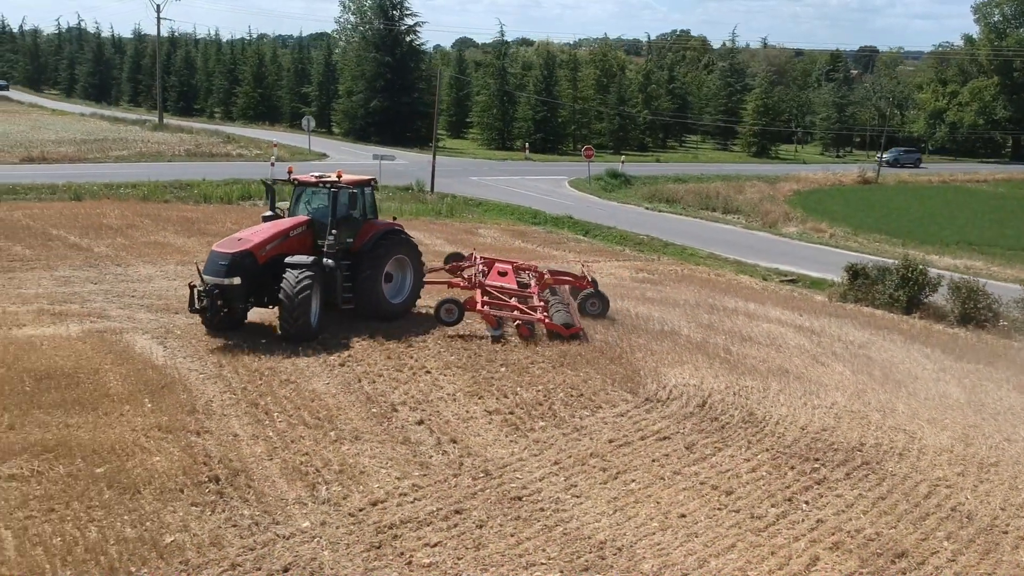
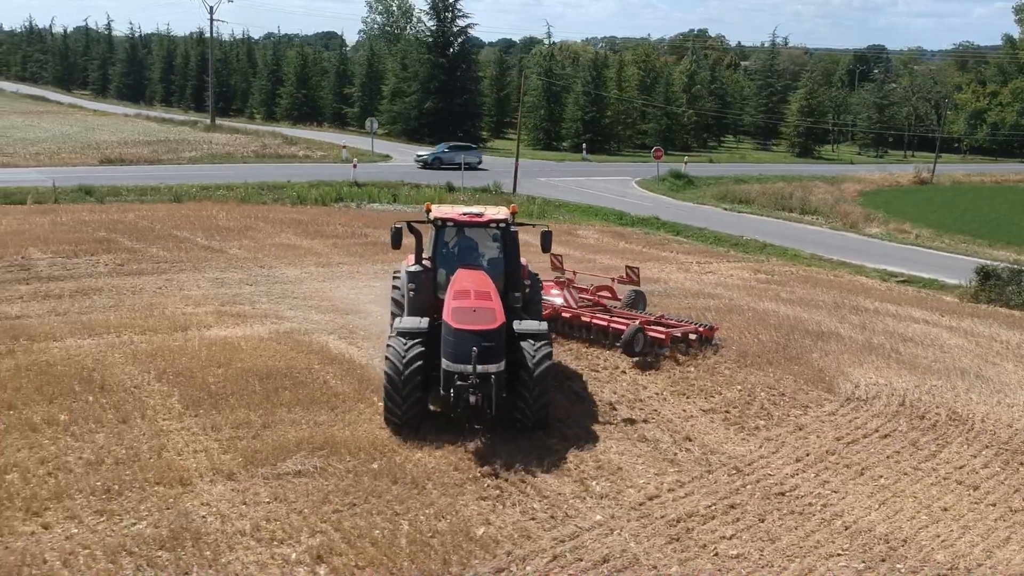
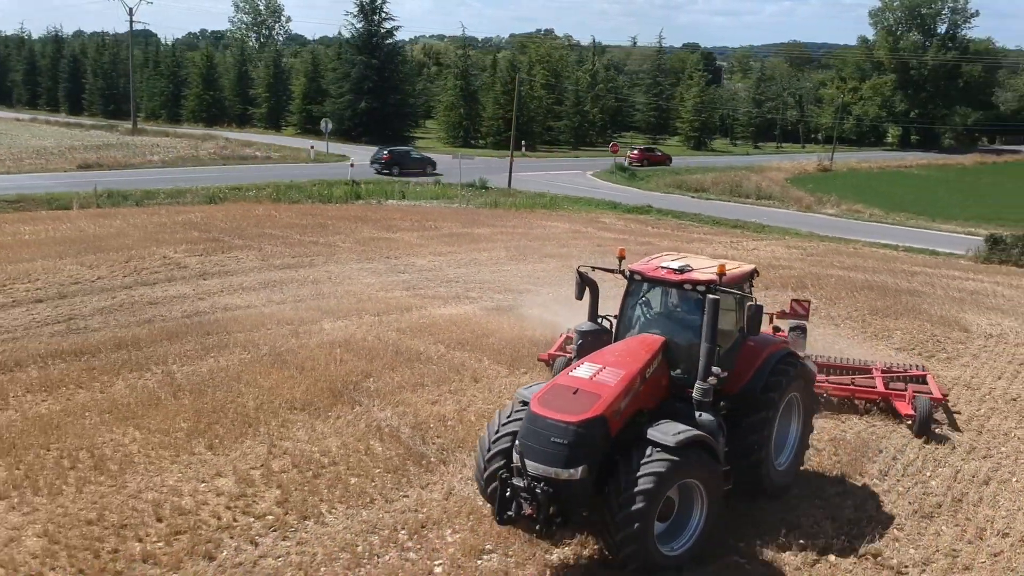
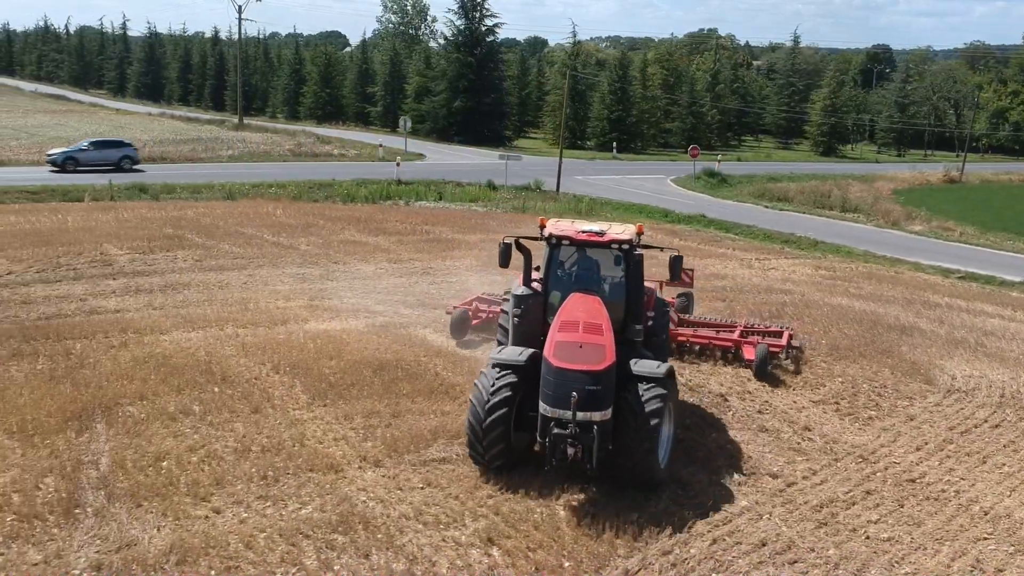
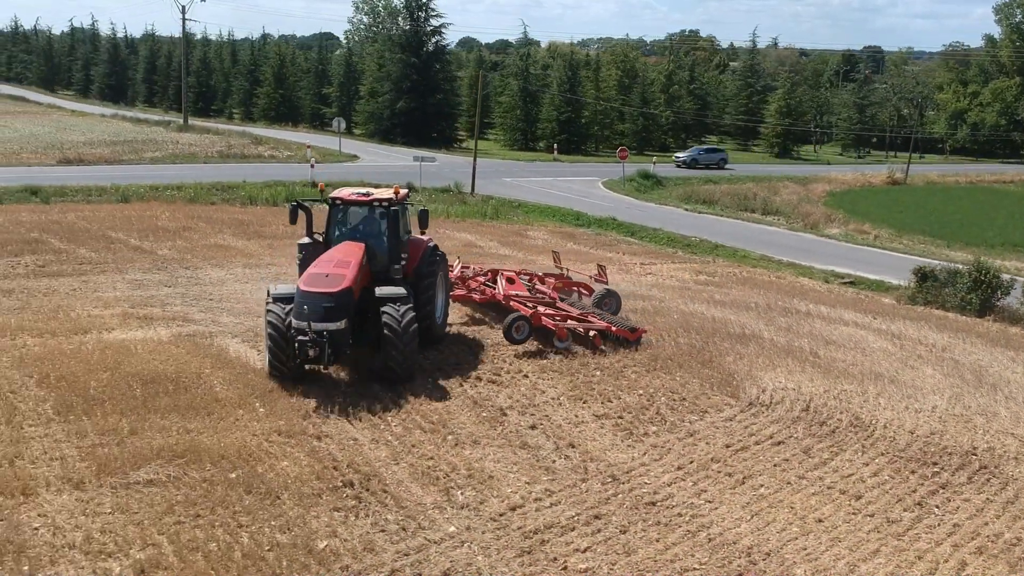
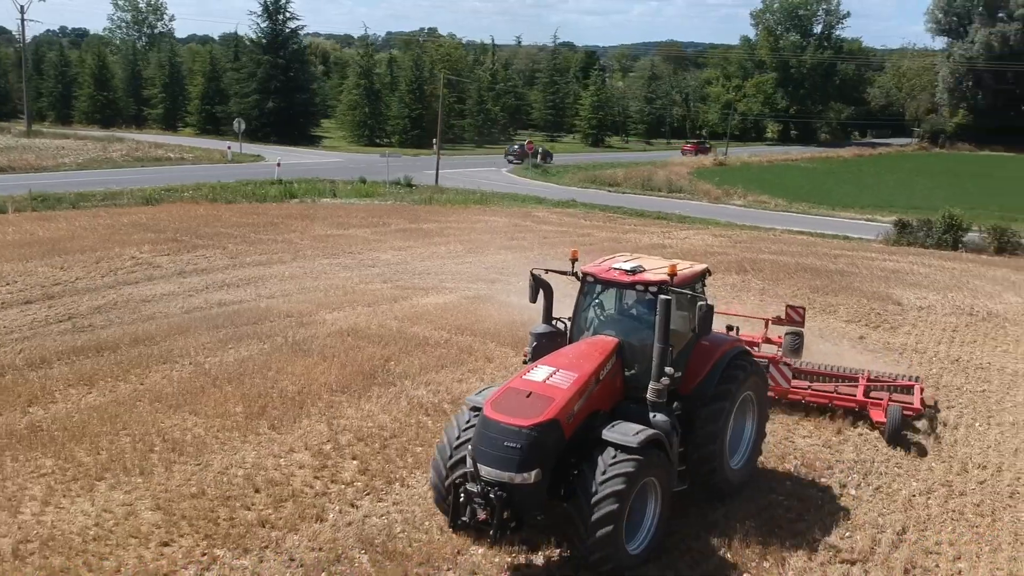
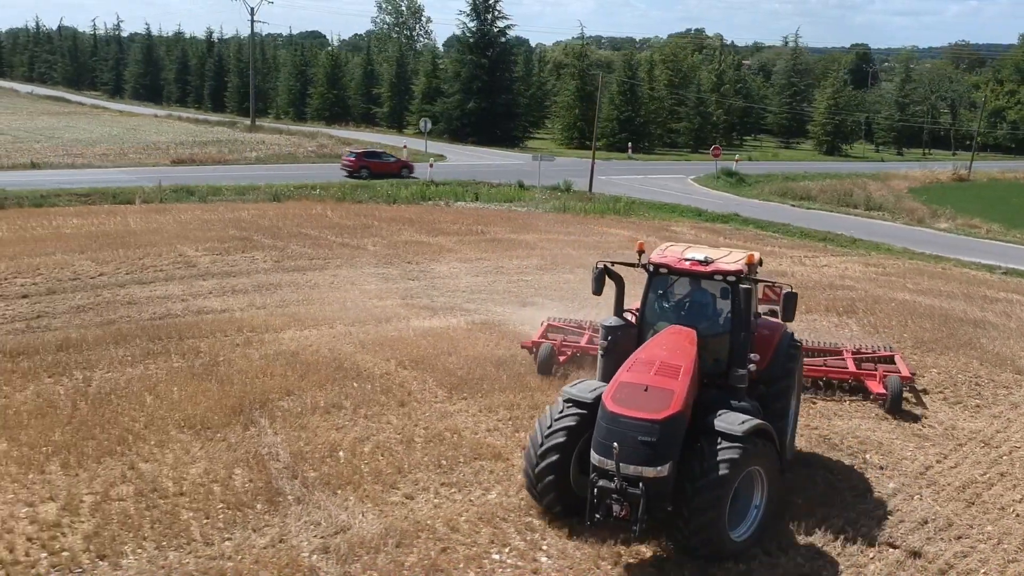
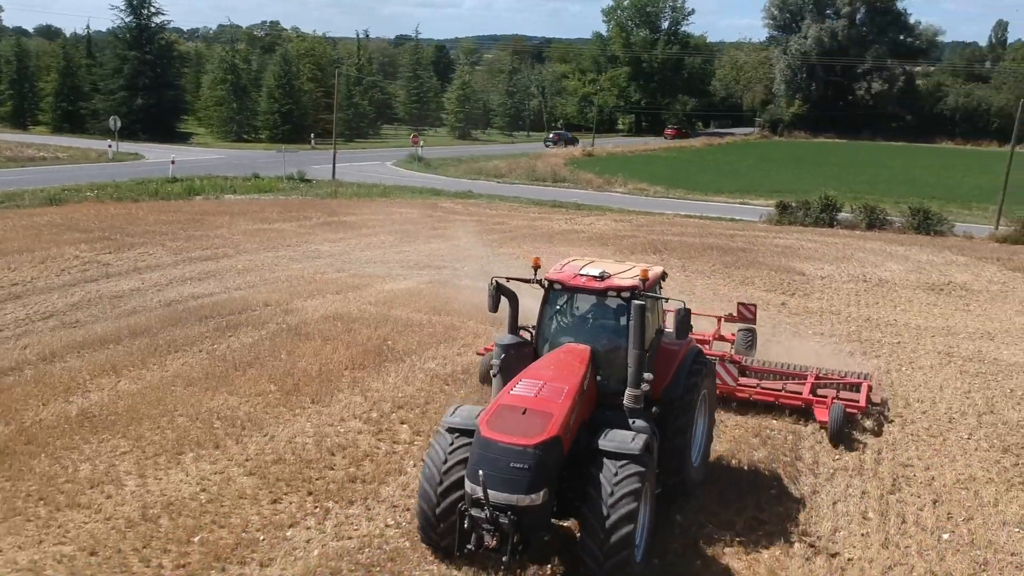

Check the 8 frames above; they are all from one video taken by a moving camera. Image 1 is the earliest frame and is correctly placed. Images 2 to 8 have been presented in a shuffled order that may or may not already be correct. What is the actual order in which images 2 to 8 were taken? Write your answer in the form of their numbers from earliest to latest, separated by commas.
5, 2, 4, 7, 3, 6, 8
